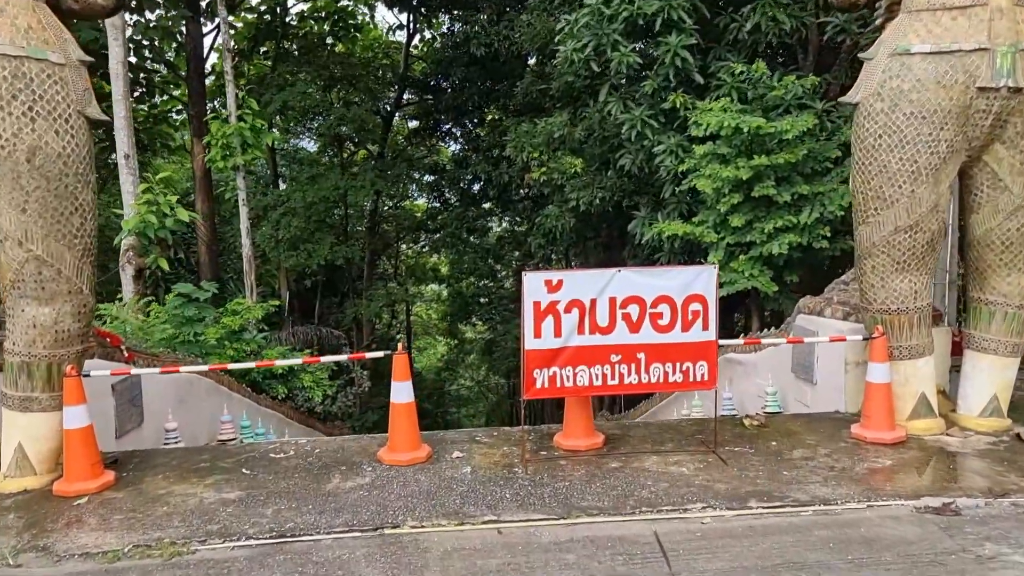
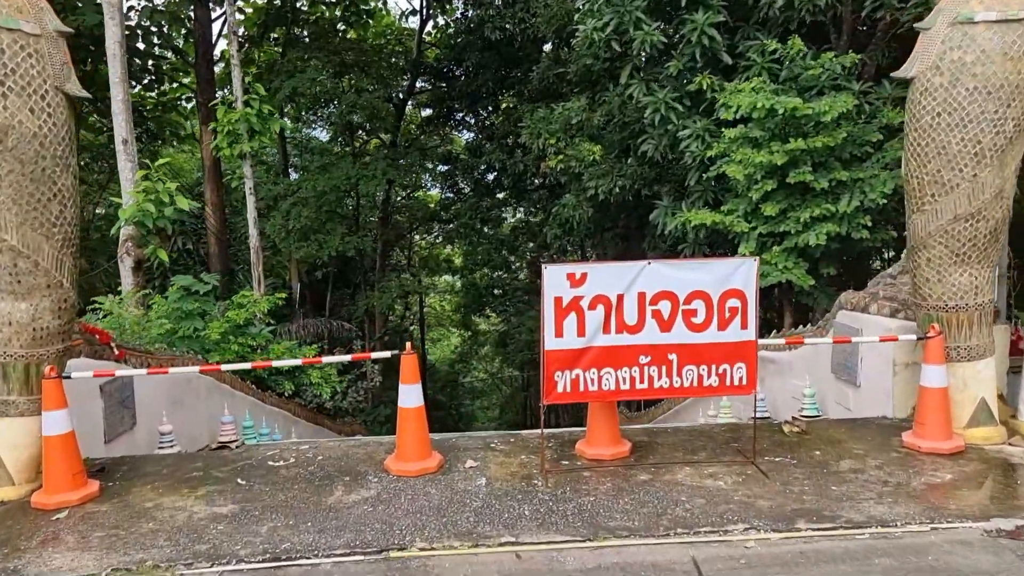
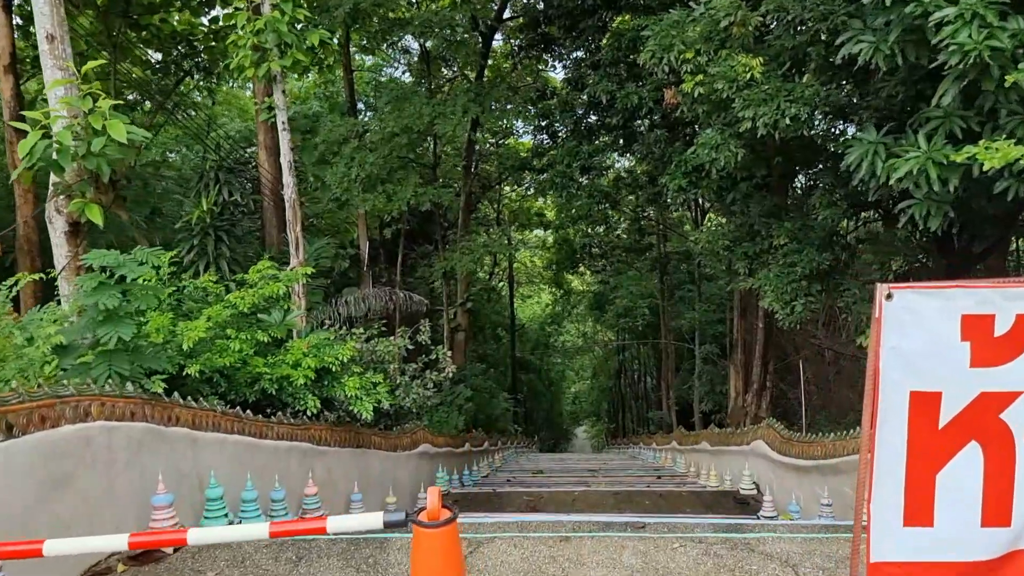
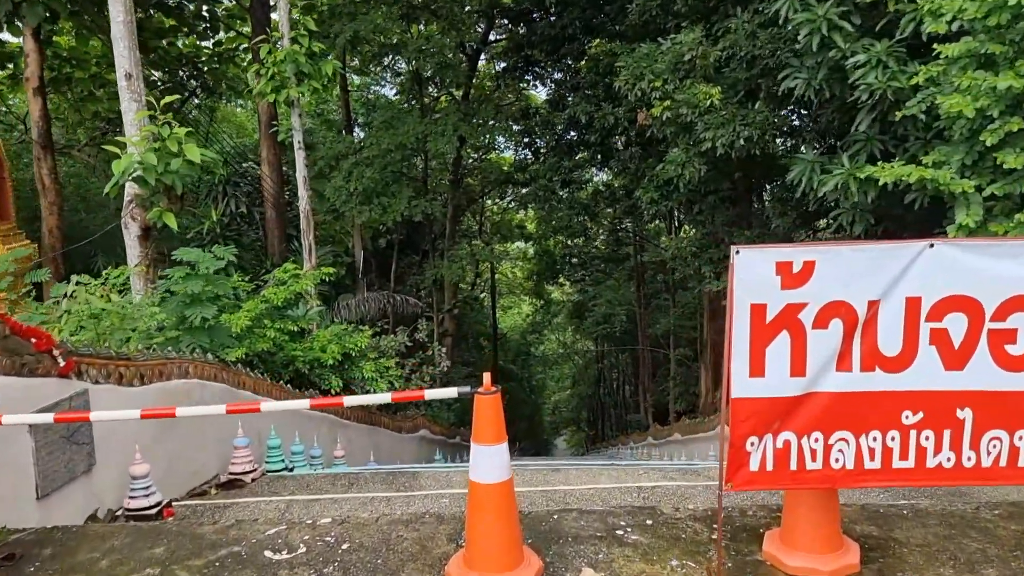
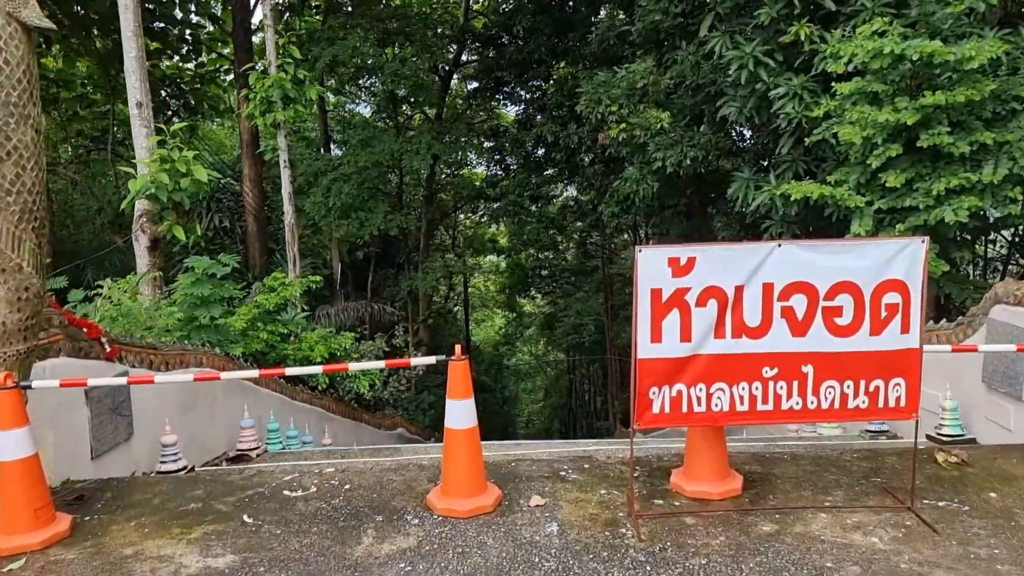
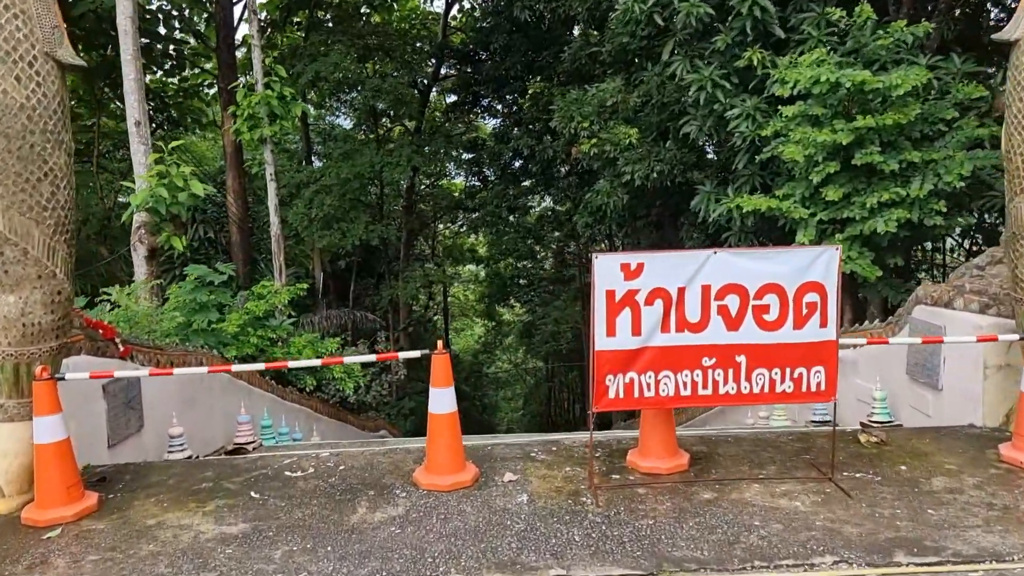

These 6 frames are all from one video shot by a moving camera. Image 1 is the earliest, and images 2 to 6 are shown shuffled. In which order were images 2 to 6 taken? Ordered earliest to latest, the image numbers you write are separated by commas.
2, 6, 5, 4, 3
